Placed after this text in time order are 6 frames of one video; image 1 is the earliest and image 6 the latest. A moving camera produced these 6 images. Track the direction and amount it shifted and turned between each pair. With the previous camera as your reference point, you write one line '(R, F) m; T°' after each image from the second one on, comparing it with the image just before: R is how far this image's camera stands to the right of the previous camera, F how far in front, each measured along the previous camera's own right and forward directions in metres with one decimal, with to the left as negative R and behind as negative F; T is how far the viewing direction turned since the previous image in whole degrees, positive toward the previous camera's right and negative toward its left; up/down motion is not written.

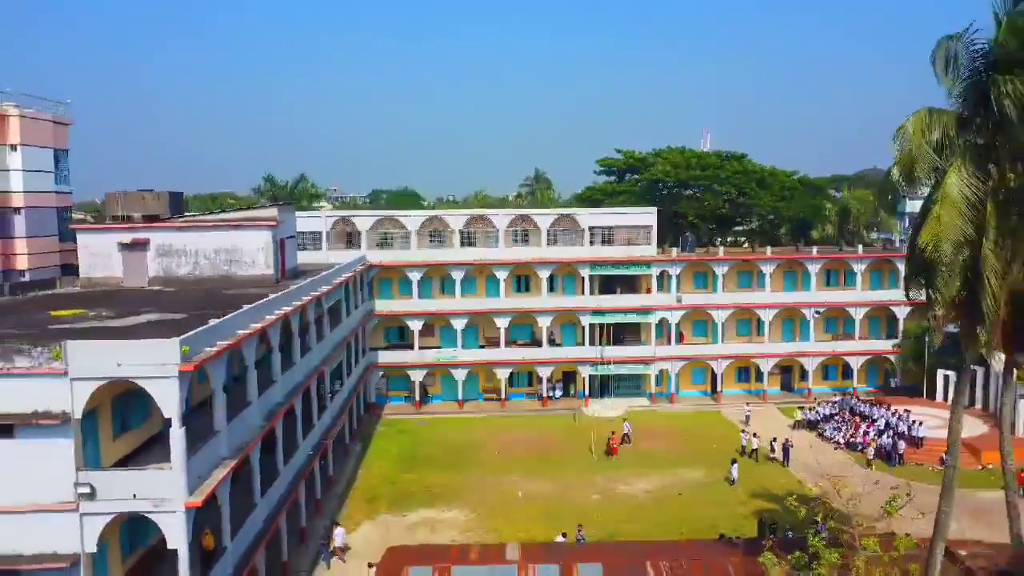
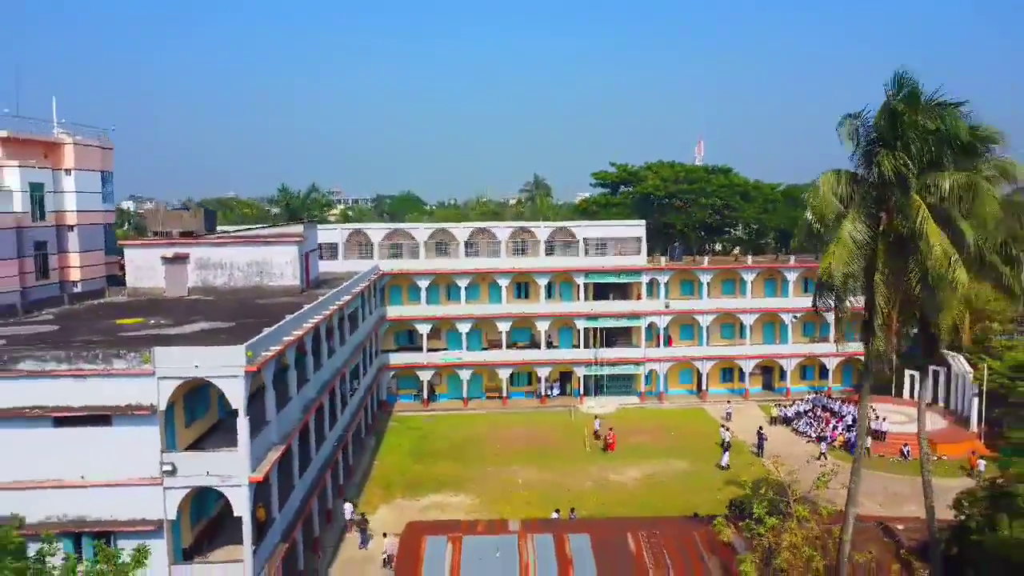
(0.0, -3.0) m; 0°
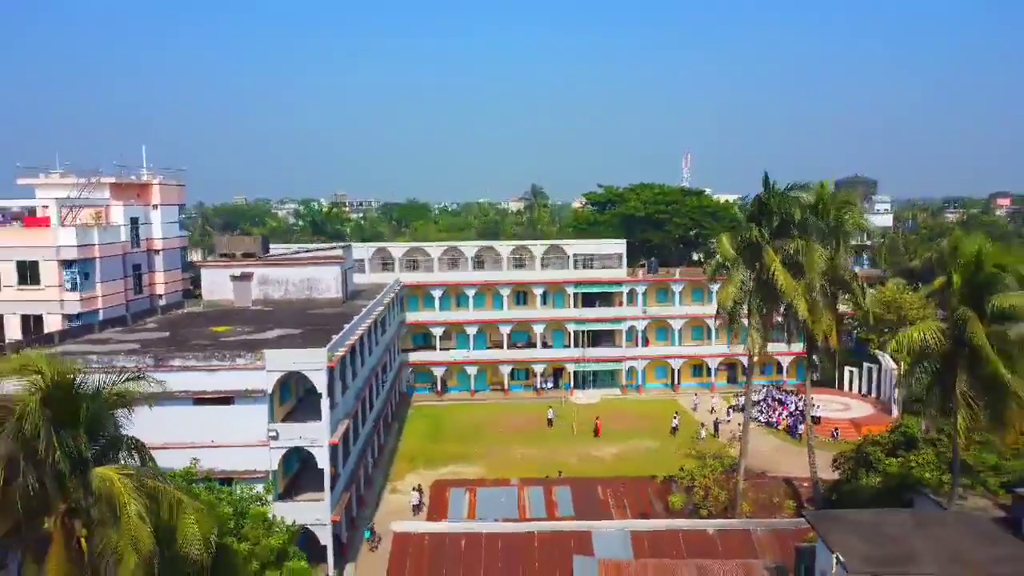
(0.0, -6.9) m; 0°
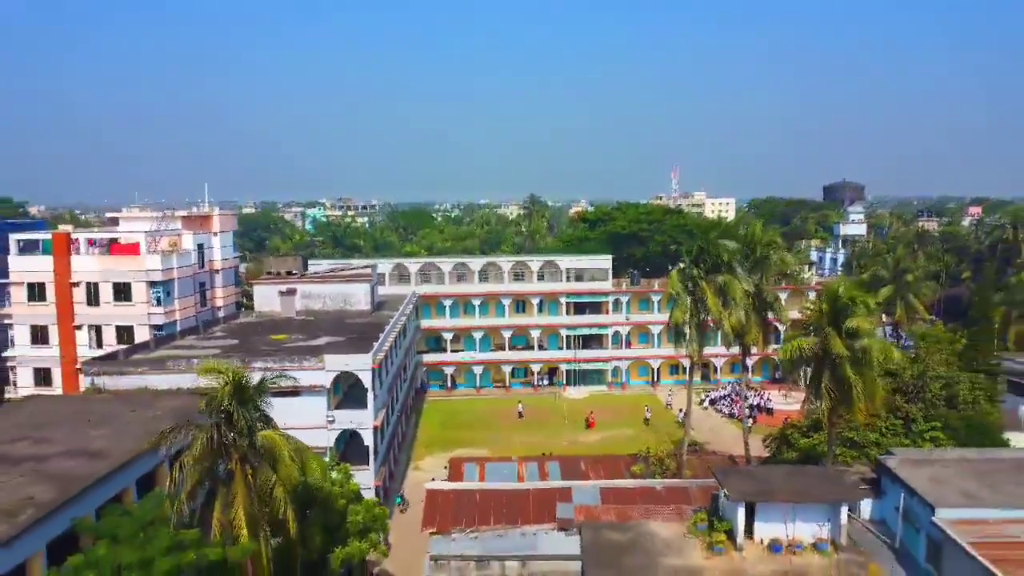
(0.0, -7.1) m; 0°
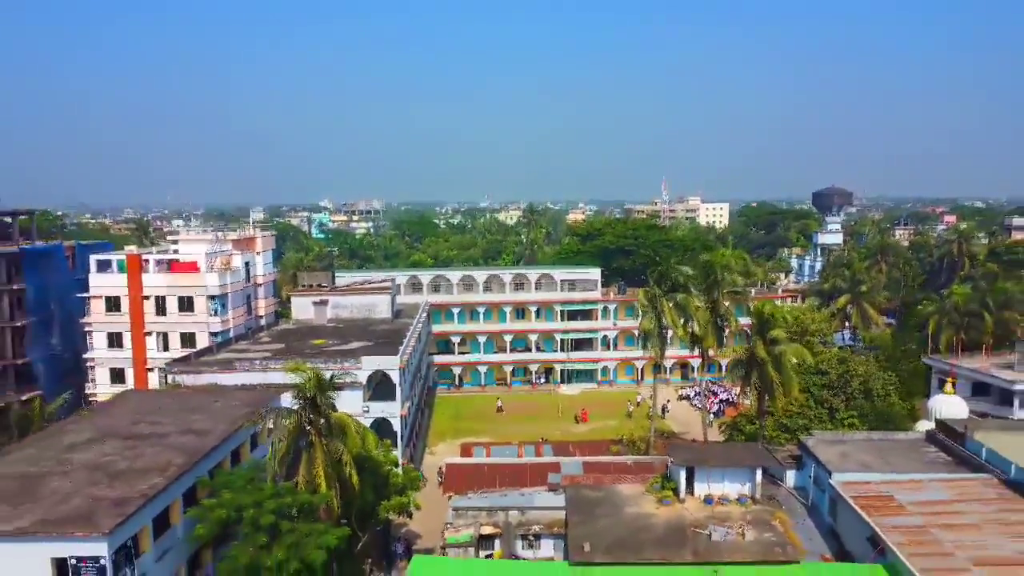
(0.0, -7.0) m; 0°
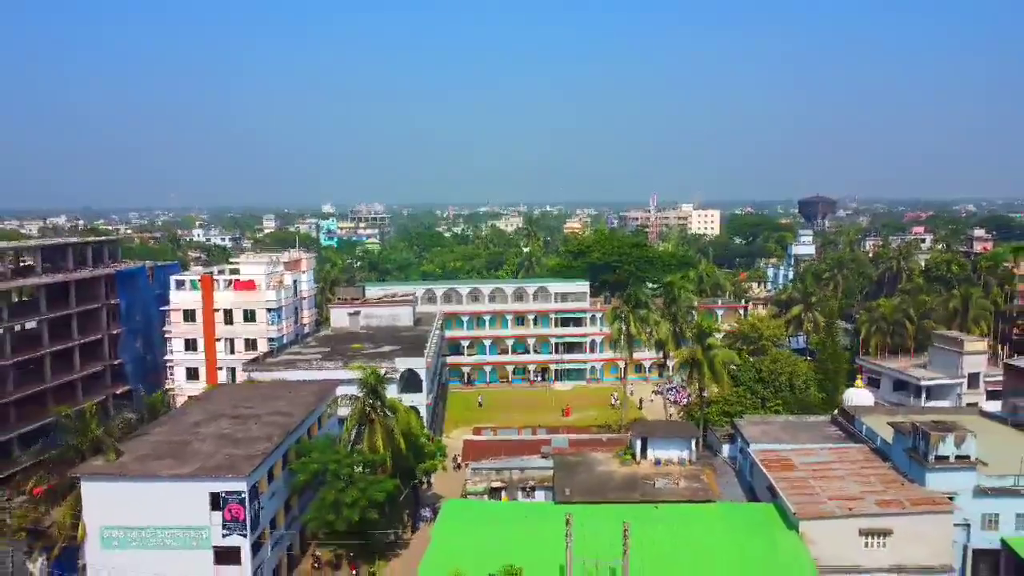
(-0.1, -10.2) m; 0°
